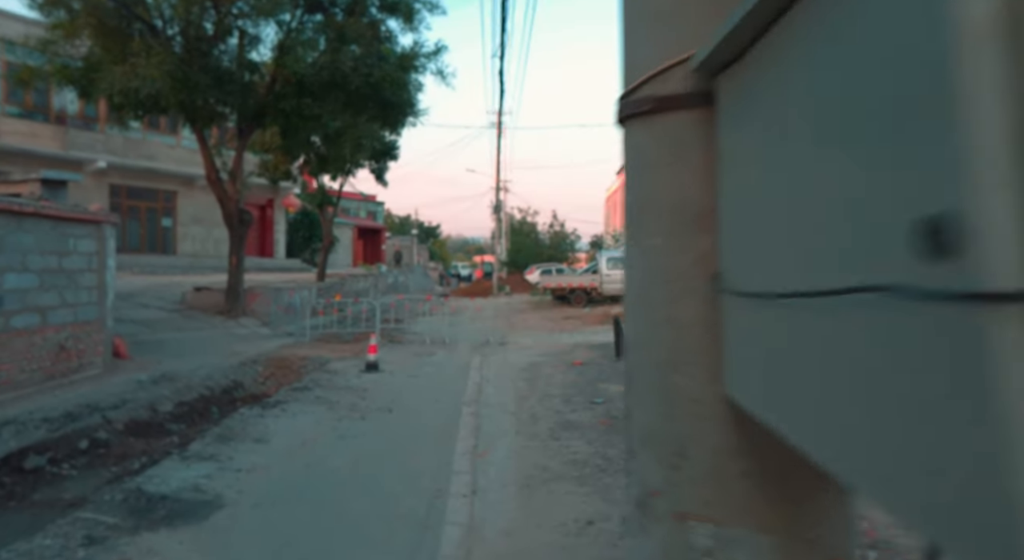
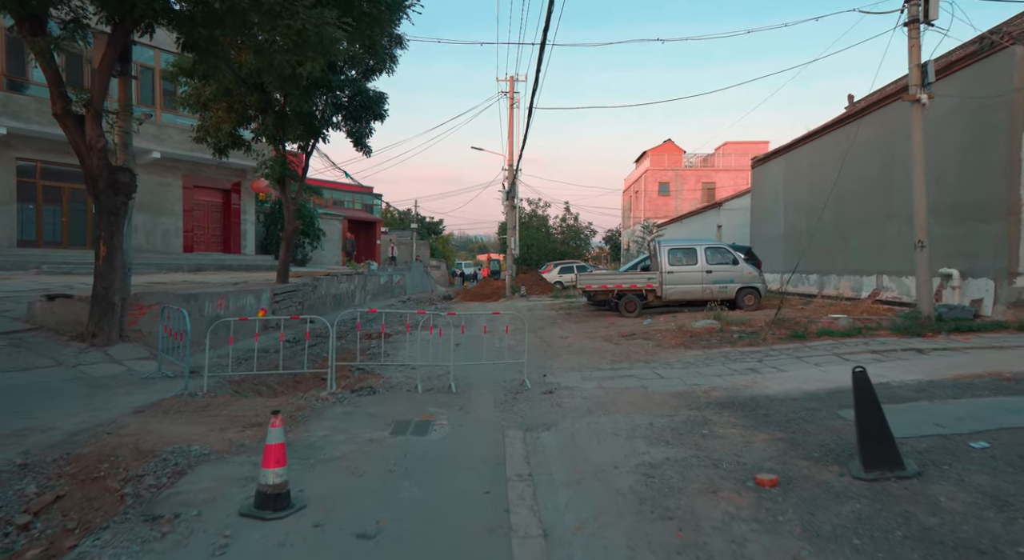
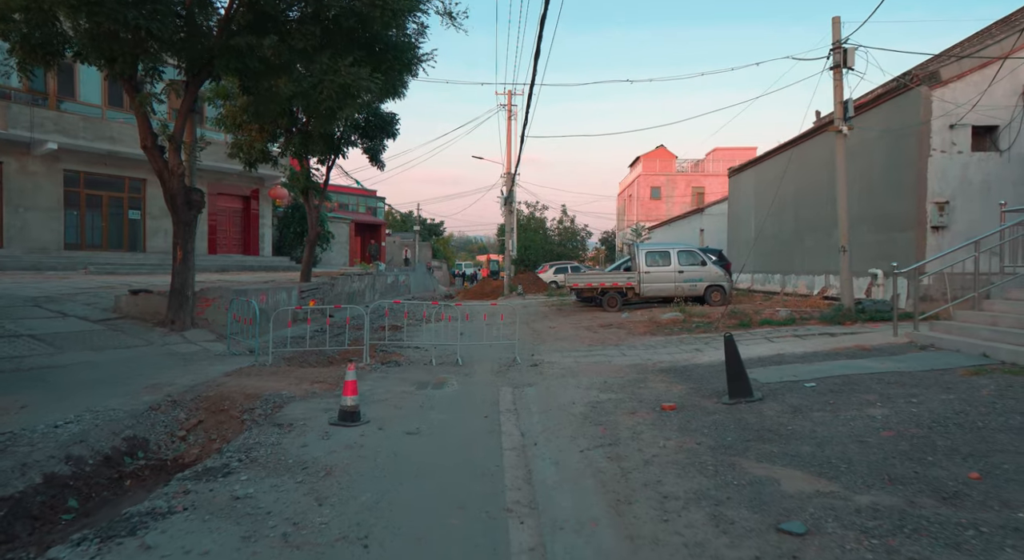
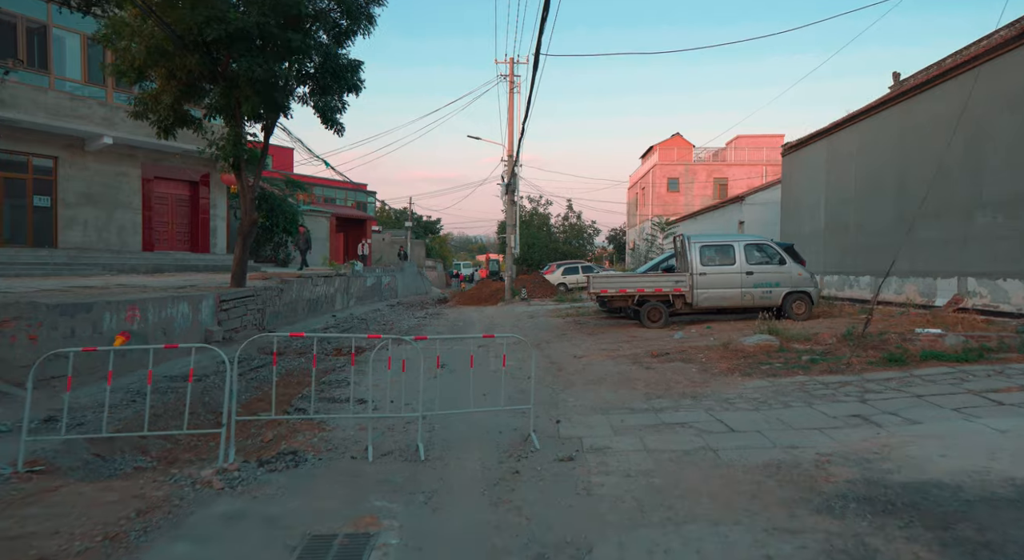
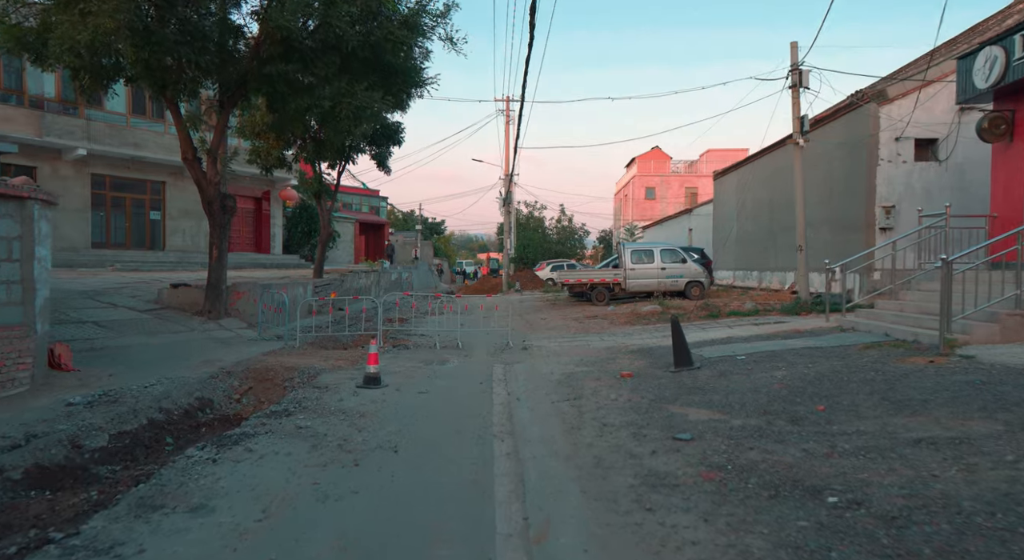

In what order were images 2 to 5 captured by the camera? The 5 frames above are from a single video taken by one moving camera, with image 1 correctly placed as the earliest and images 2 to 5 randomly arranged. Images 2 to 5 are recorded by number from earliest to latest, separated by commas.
5, 3, 2, 4
